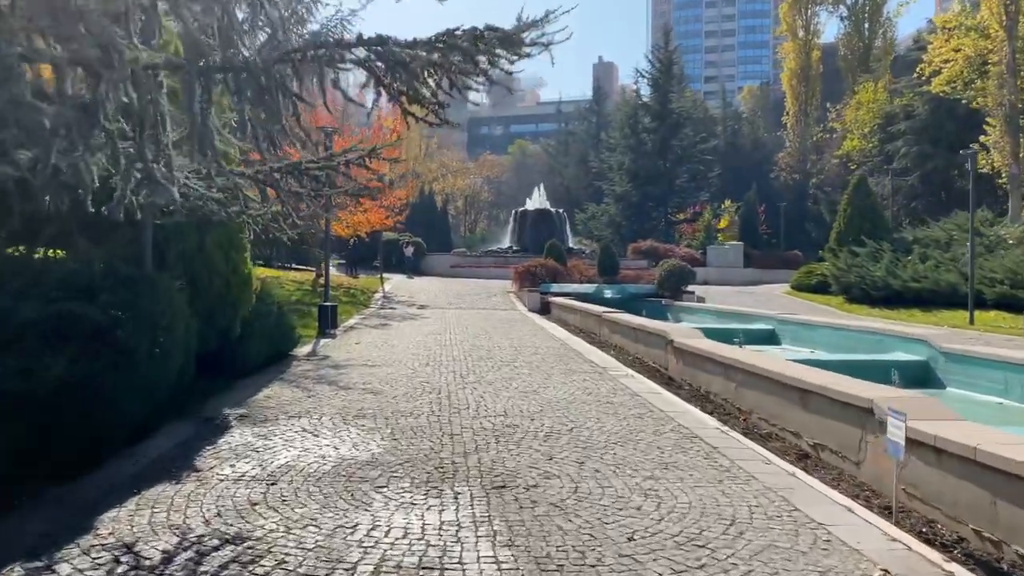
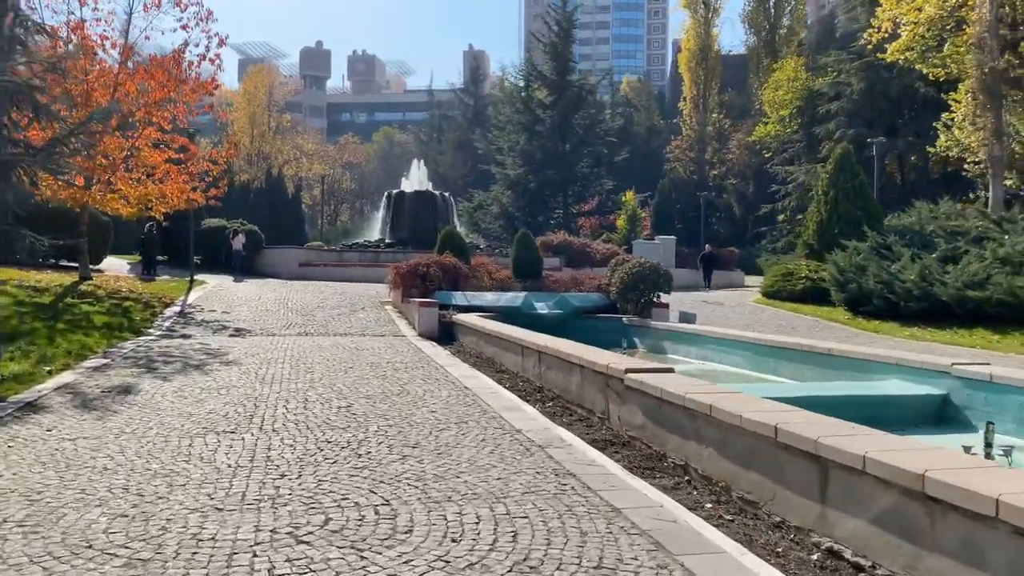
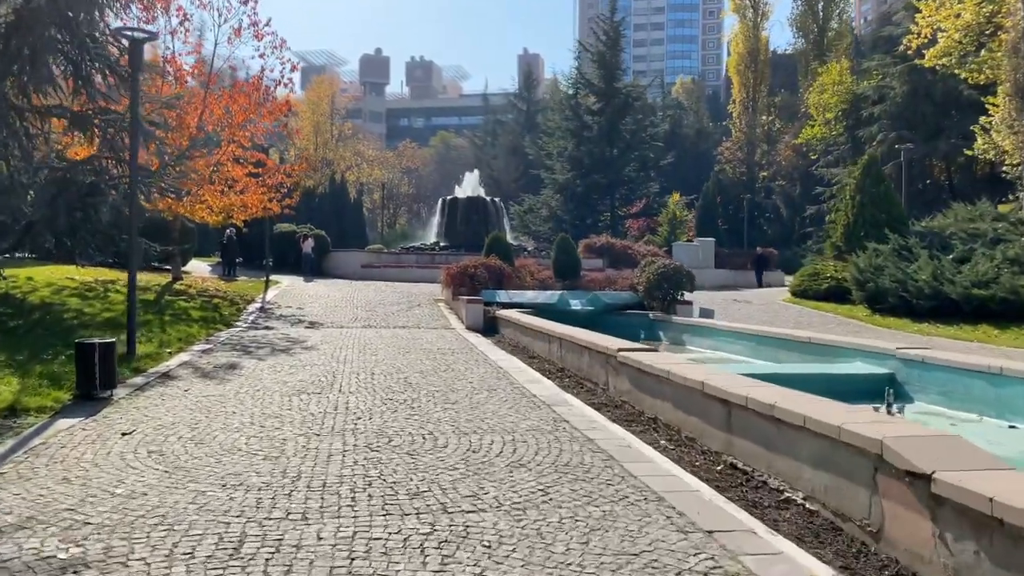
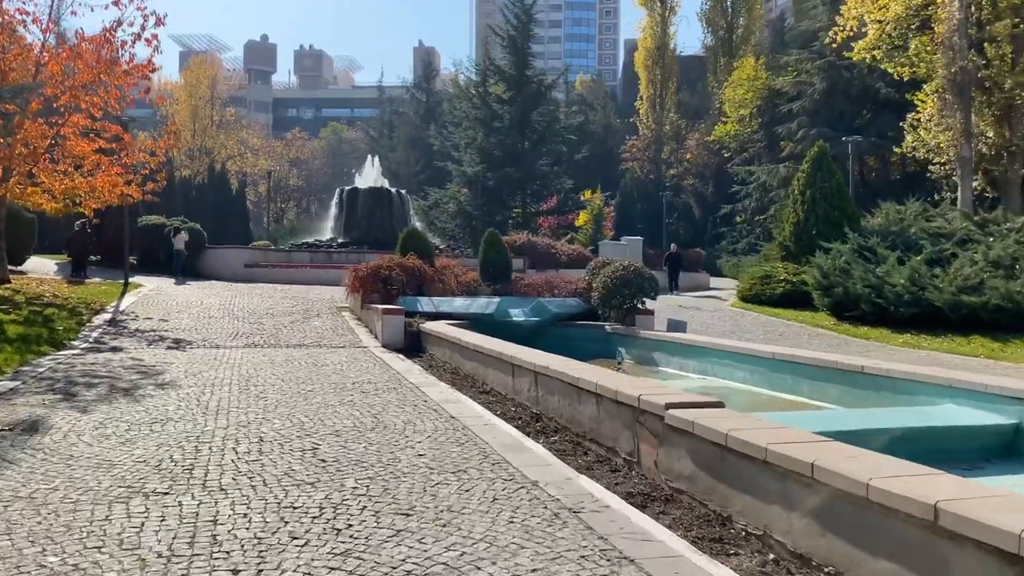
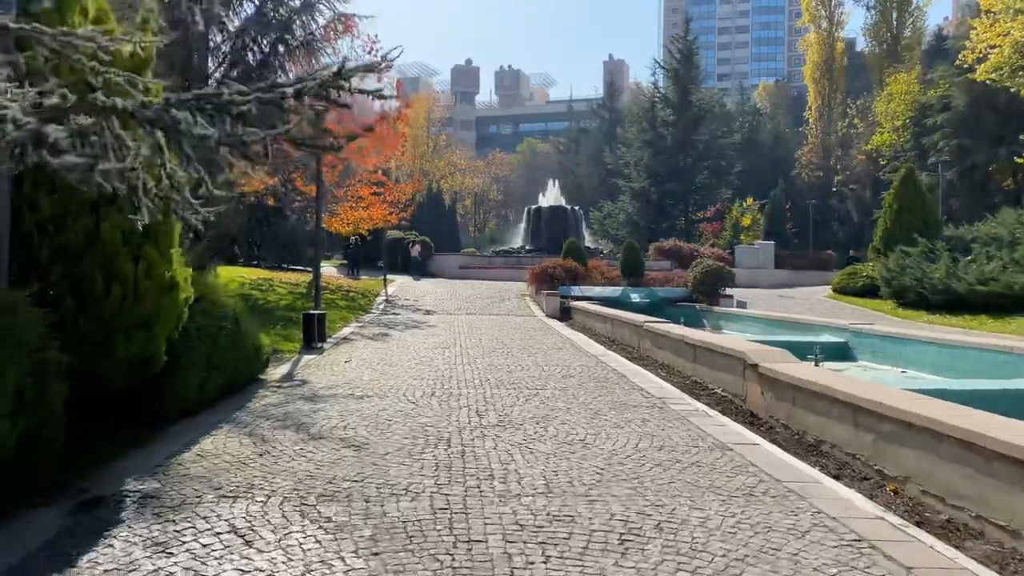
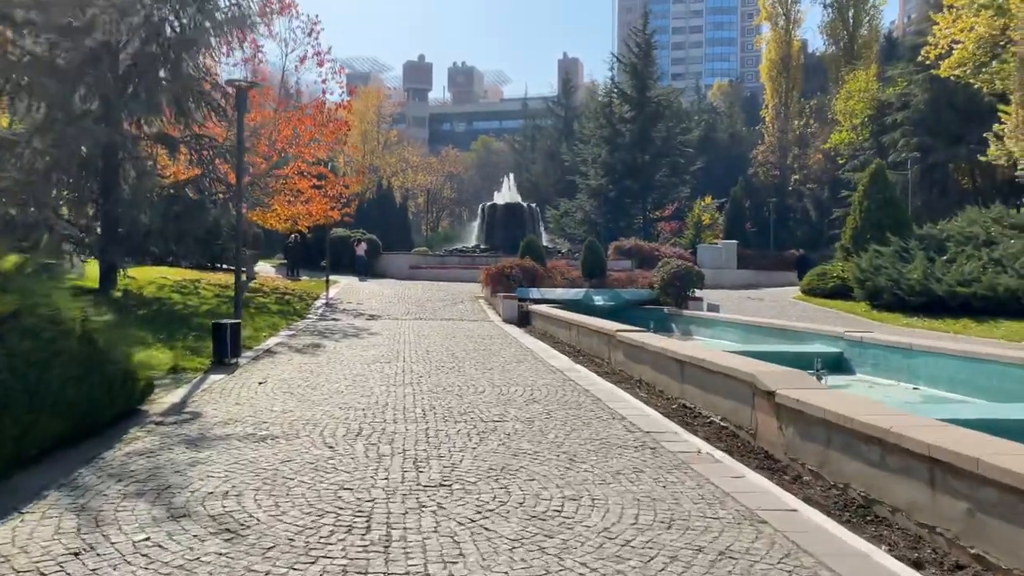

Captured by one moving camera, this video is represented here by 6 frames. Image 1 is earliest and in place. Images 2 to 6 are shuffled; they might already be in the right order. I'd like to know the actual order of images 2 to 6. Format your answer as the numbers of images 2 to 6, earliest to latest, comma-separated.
5, 6, 3, 2, 4
